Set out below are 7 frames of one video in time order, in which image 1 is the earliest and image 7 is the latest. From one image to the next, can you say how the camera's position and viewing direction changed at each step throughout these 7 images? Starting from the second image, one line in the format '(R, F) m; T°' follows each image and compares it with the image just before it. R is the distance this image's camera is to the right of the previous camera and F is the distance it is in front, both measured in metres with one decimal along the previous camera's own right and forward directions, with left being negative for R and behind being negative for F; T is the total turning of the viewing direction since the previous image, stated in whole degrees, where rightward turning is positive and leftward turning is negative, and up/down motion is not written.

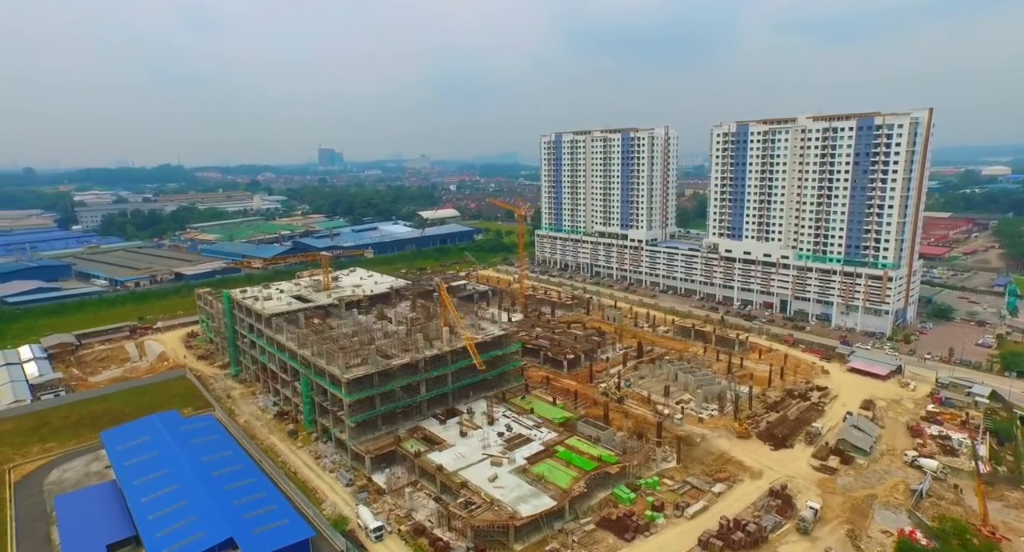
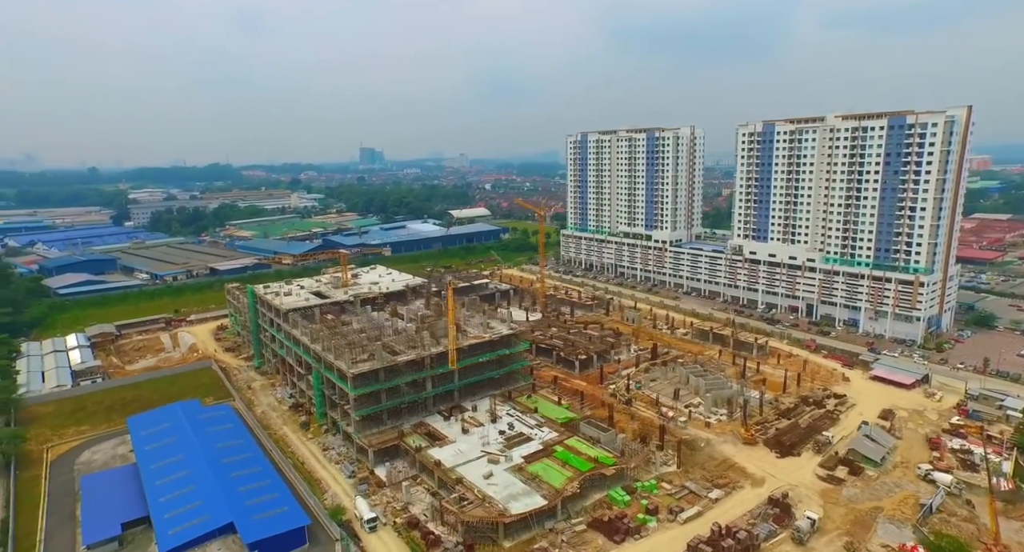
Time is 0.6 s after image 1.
(+1.7, -0.2) m; -4°
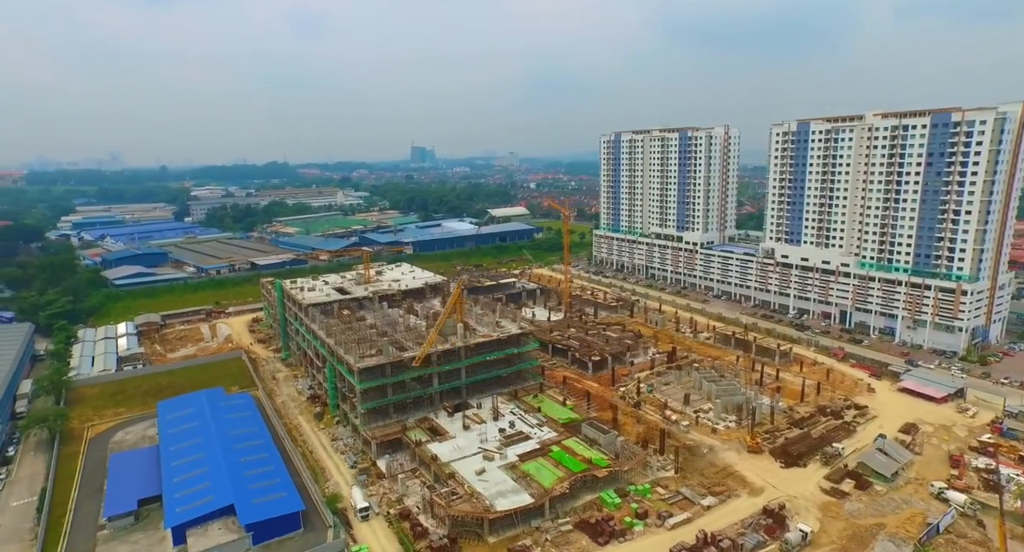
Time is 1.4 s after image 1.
(+2.3, -0.3) m; -5°
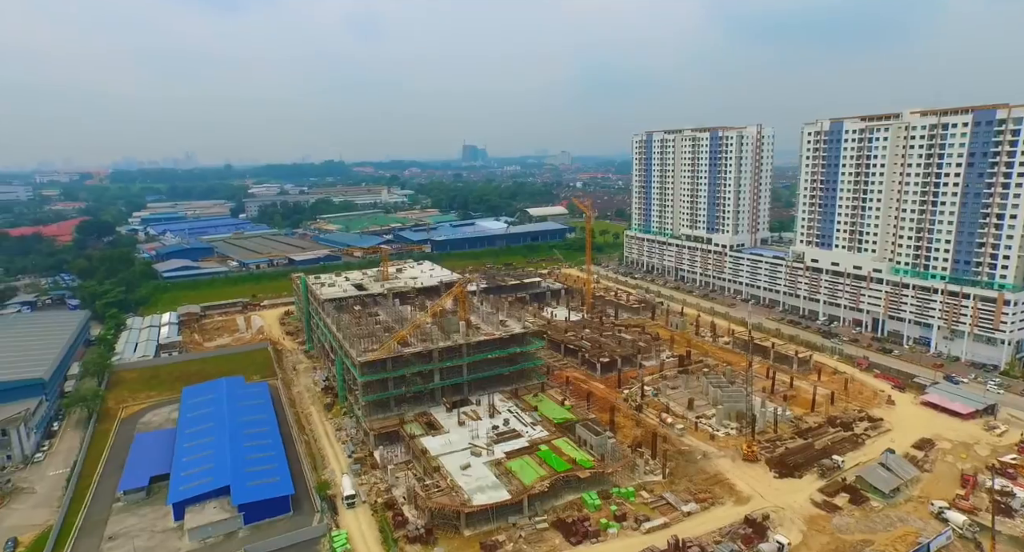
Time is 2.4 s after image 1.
(+2.8, -0.3) m; -6°
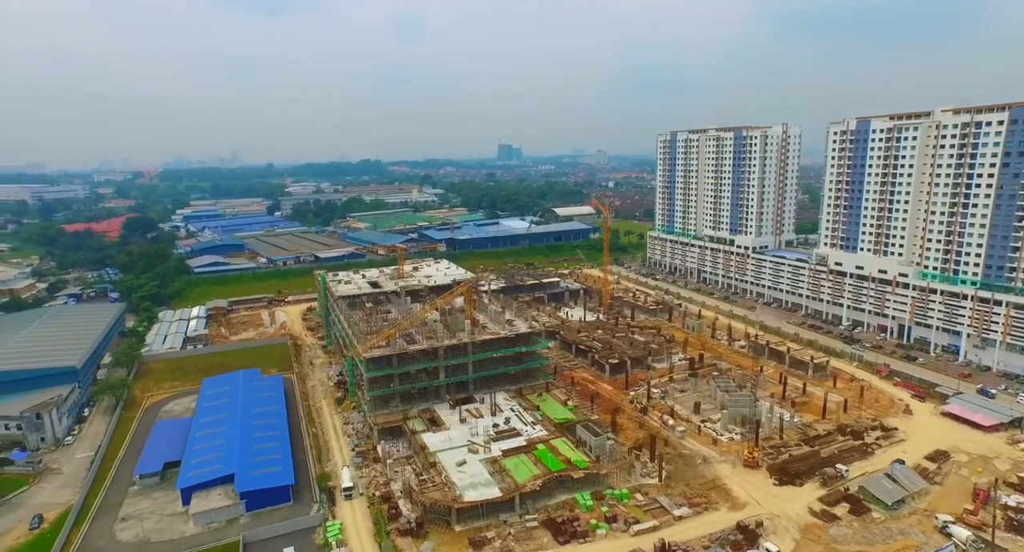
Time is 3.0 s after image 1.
(+1.7, -0.2) m; -4°
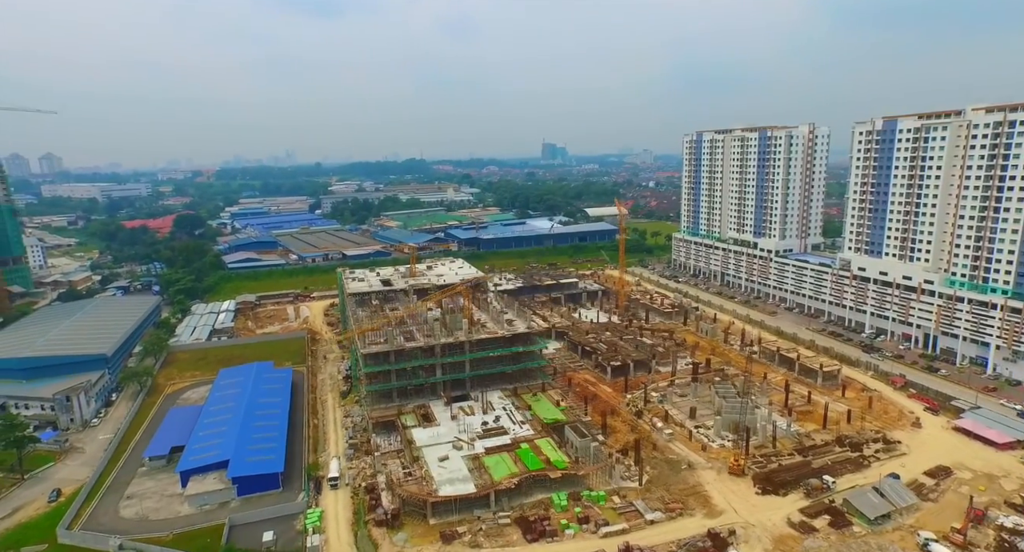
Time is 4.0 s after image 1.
(+2.8, -0.3) m; -5°
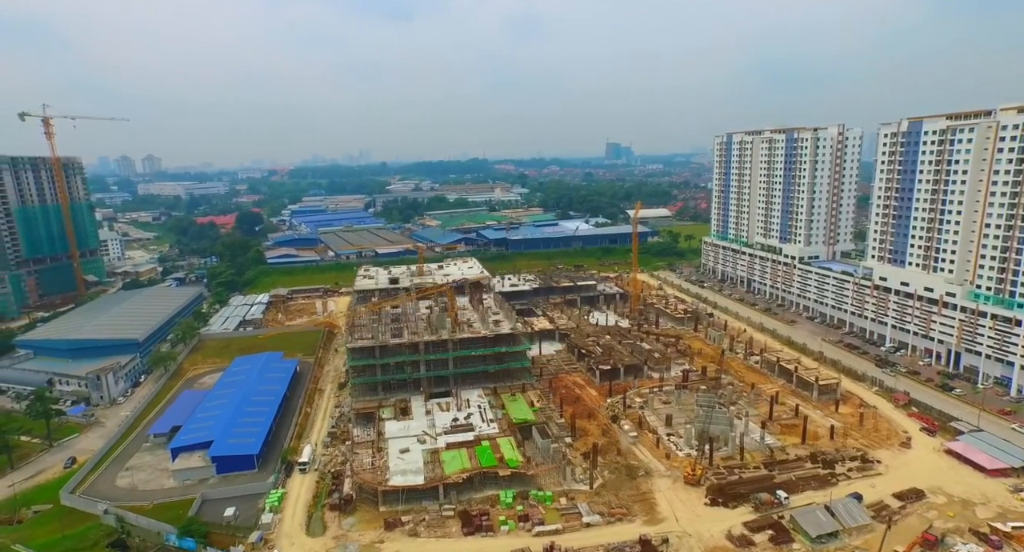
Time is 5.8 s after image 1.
(+5.0, -0.3) m; -8°
